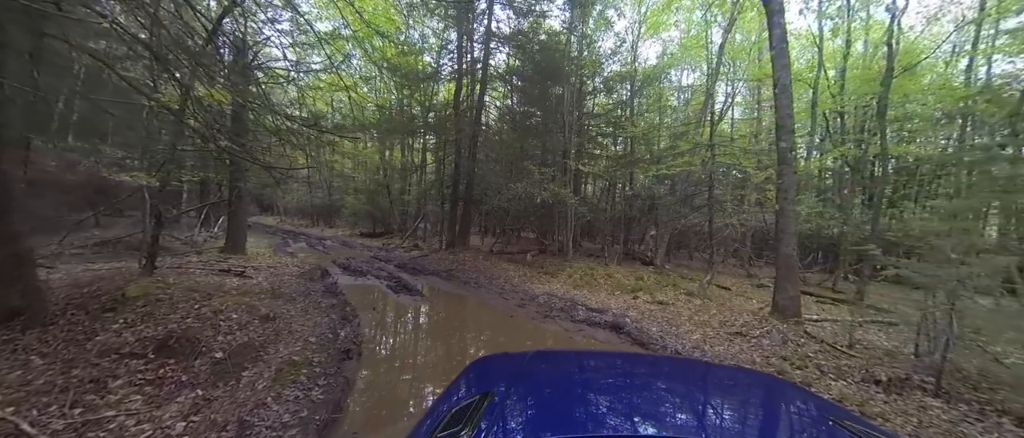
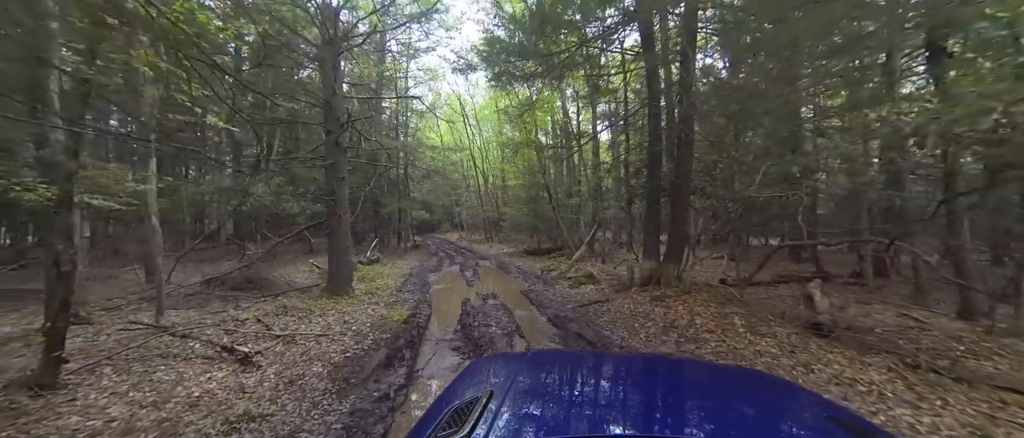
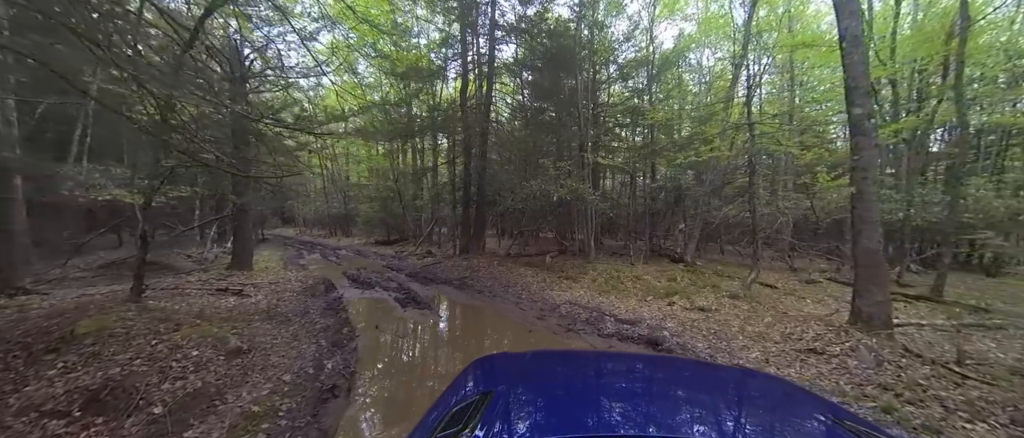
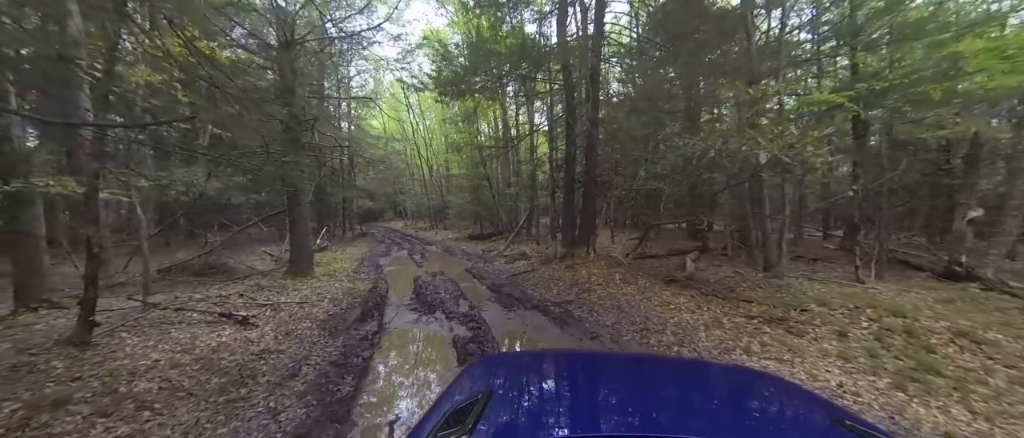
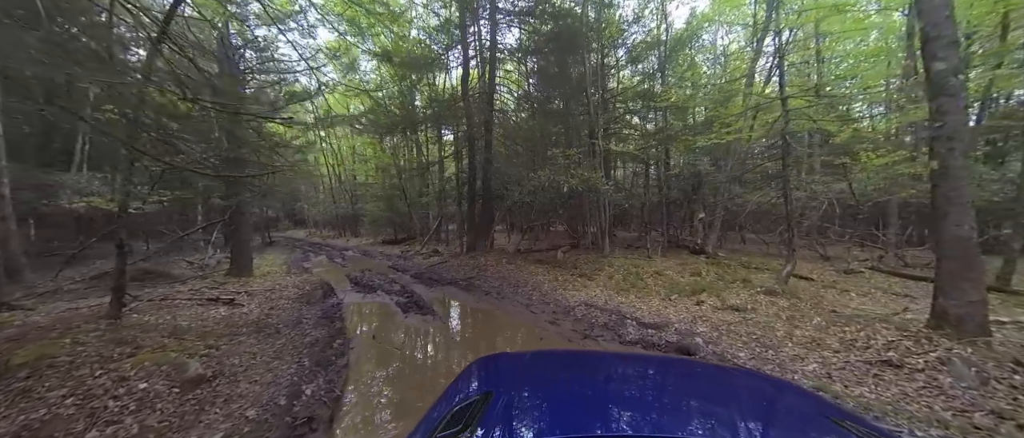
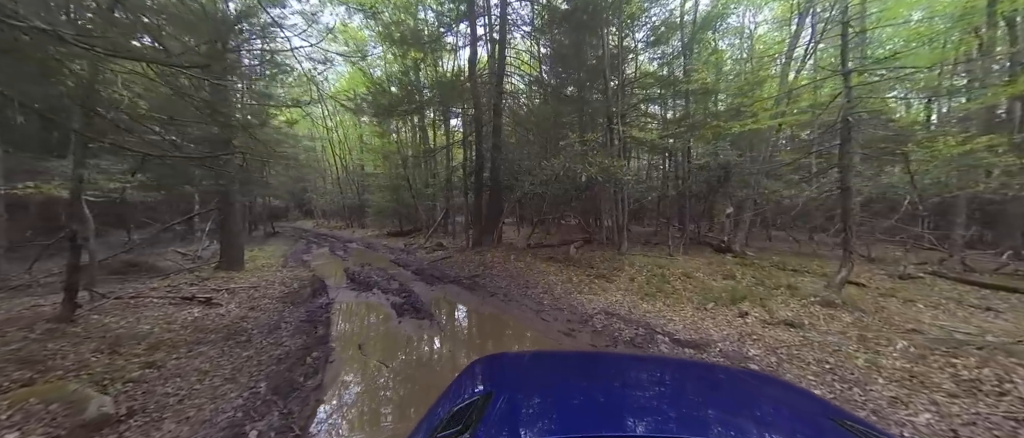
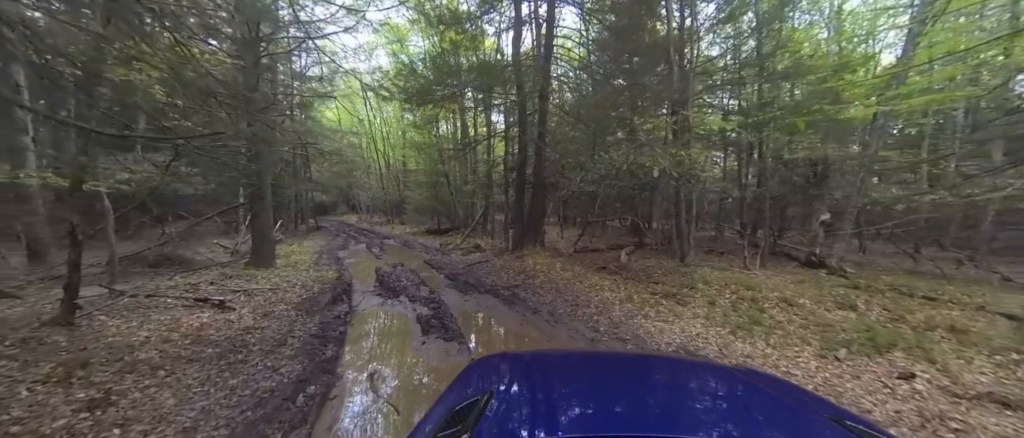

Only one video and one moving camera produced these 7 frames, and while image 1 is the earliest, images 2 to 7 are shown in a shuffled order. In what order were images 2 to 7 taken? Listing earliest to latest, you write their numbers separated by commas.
3, 5, 6, 7, 4, 2
